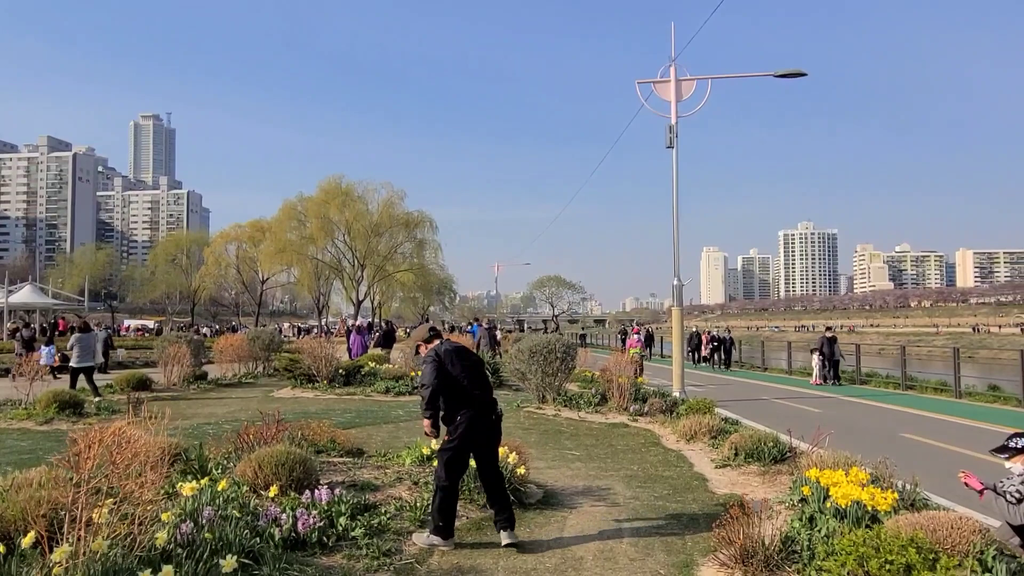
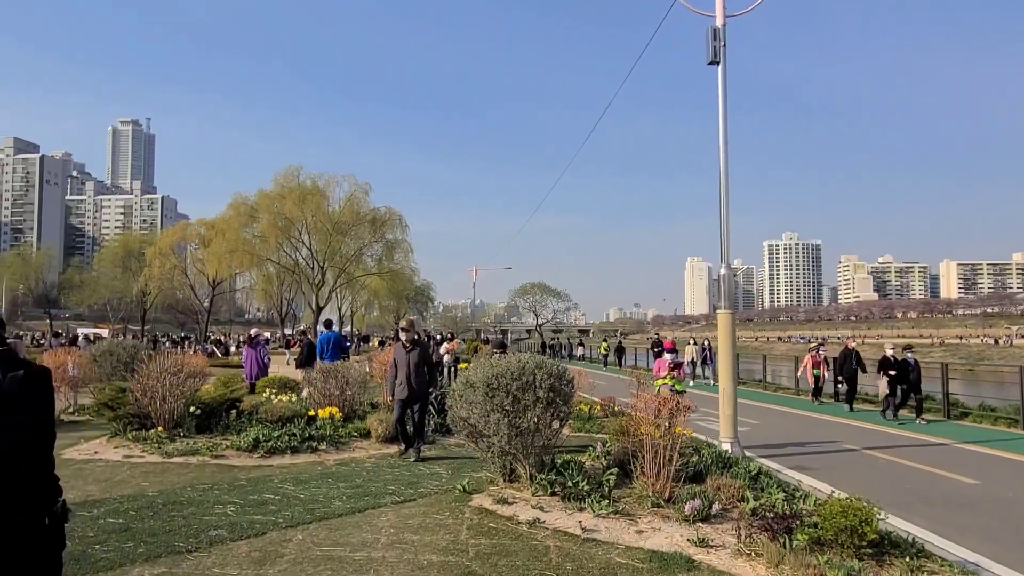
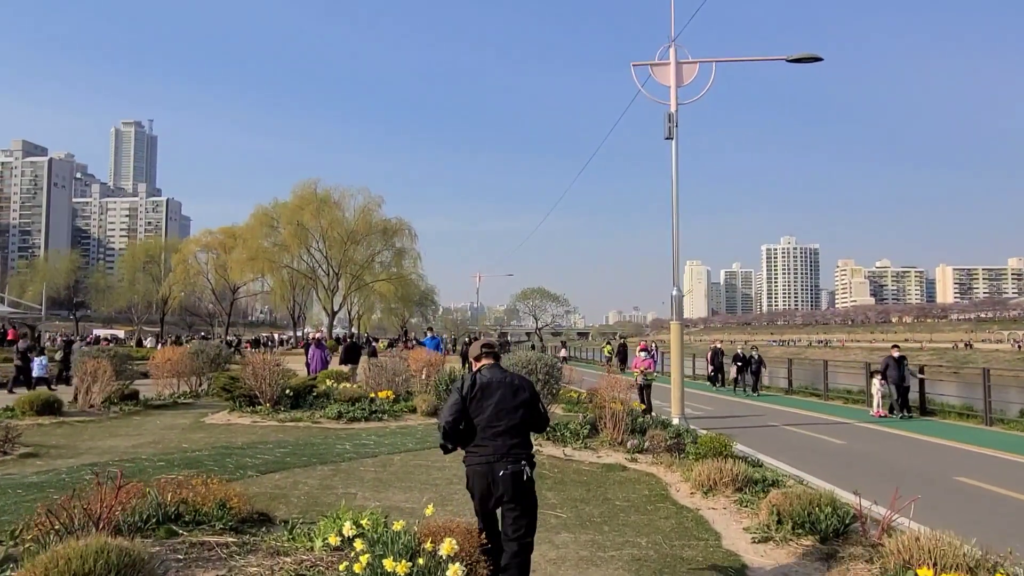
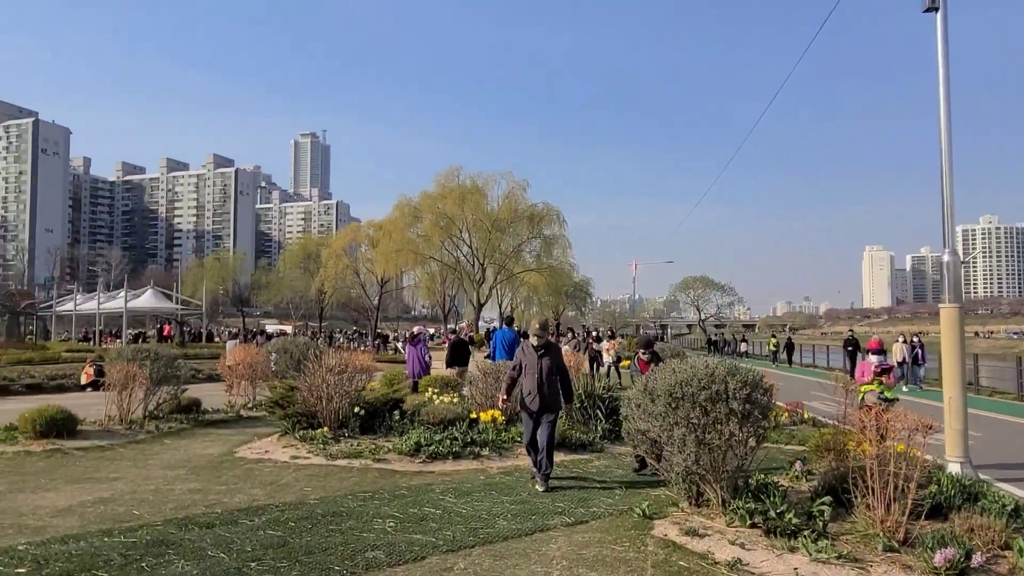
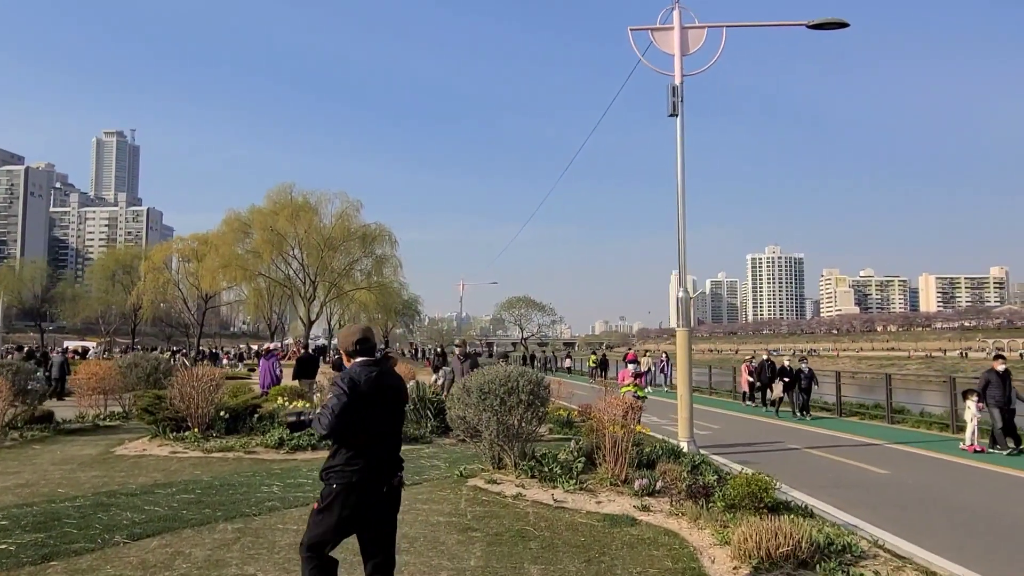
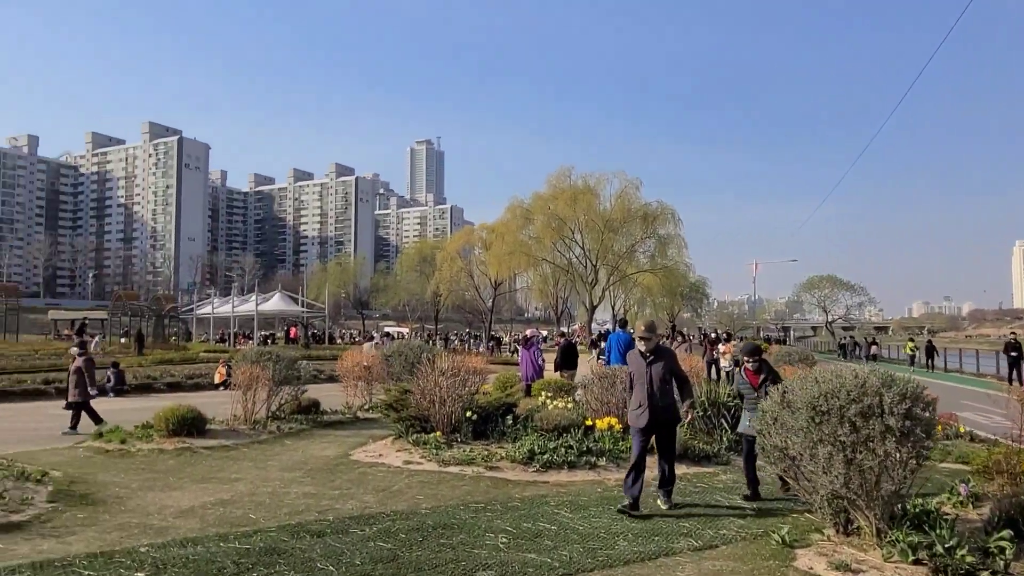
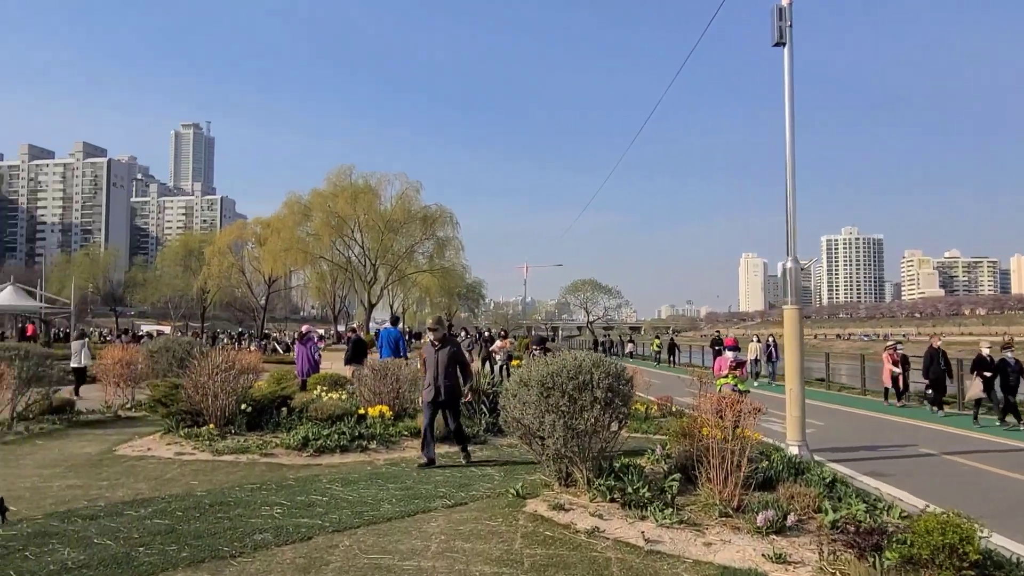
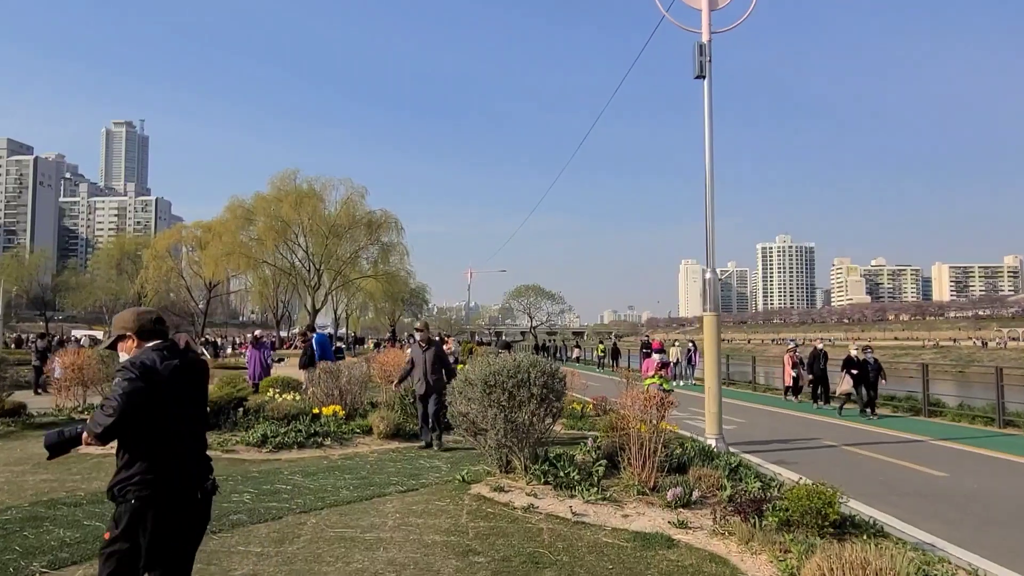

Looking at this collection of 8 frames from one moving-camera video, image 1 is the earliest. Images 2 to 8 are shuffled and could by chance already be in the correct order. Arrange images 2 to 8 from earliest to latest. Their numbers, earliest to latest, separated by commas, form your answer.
3, 5, 8, 2, 7, 4, 6
